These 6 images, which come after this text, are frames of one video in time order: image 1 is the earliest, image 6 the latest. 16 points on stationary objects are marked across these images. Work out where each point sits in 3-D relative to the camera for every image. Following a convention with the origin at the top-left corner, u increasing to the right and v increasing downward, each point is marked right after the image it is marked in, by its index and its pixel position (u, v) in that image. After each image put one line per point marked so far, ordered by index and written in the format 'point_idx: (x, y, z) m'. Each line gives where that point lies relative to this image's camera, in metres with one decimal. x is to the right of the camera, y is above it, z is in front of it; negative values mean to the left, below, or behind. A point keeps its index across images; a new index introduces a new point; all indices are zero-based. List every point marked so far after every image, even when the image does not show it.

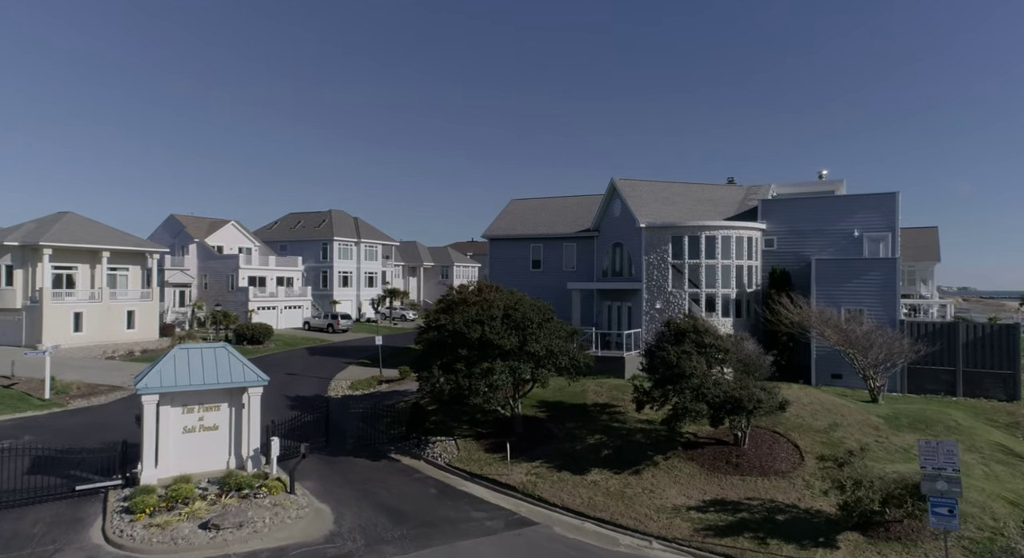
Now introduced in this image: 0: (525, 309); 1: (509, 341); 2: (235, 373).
0: (+0.4, -0.9, +17.9) m
1: (0.0, -1.8, +16.9) m
2: (-7.0, -2.4, +15.2) m
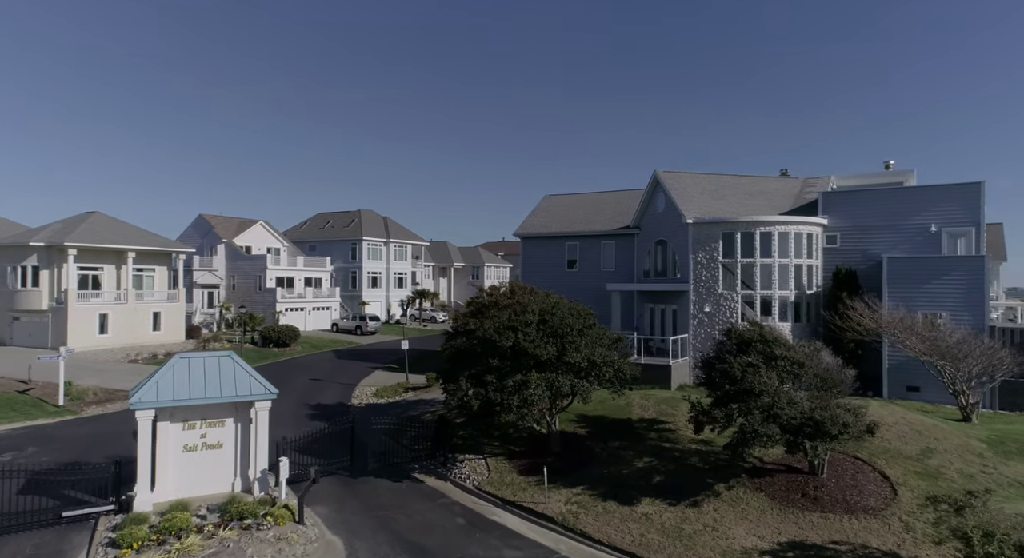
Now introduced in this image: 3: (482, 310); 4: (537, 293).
0: (+1.3, -0.9, +15.9) m
1: (+0.9, -1.8, +15.0) m
2: (-6.1, -2.4, +13.6) m
3: (-0.9, -1.0, +18.8) m
4: (+0.8, -0.5, +19.2) m
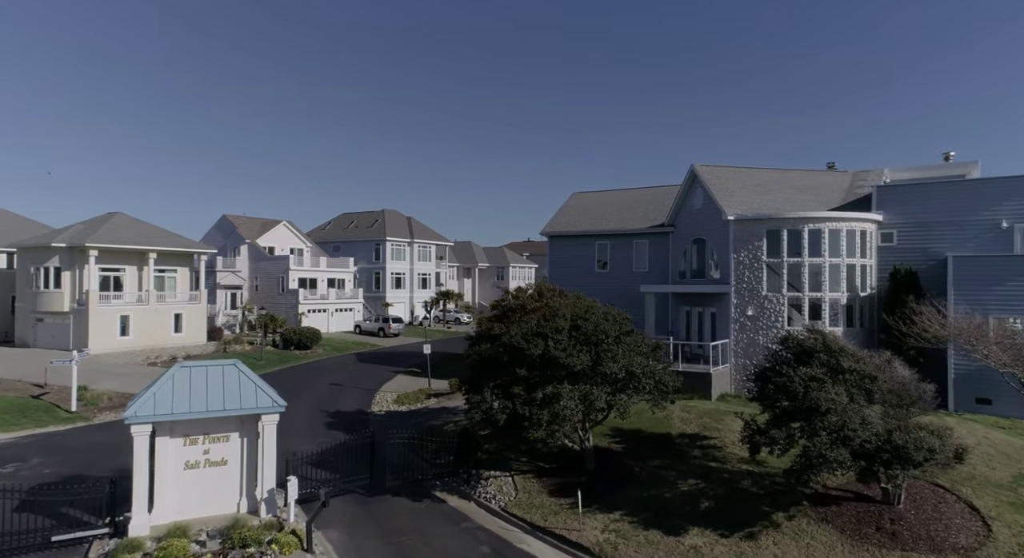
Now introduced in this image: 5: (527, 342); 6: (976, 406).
0: (+2.1, -1.0, +14.5) m
1: (+1.6, -1.8, +13.6) m
2: (-5.5, -2.4, +12.5) m
3: (-0.1, -1.0, +17.4) m
4: (+1.6, -0.5, +17.8) m
5: (+0.3, -1.5, +14.1) m
6: (+14.4, -3.9, +18.6) m
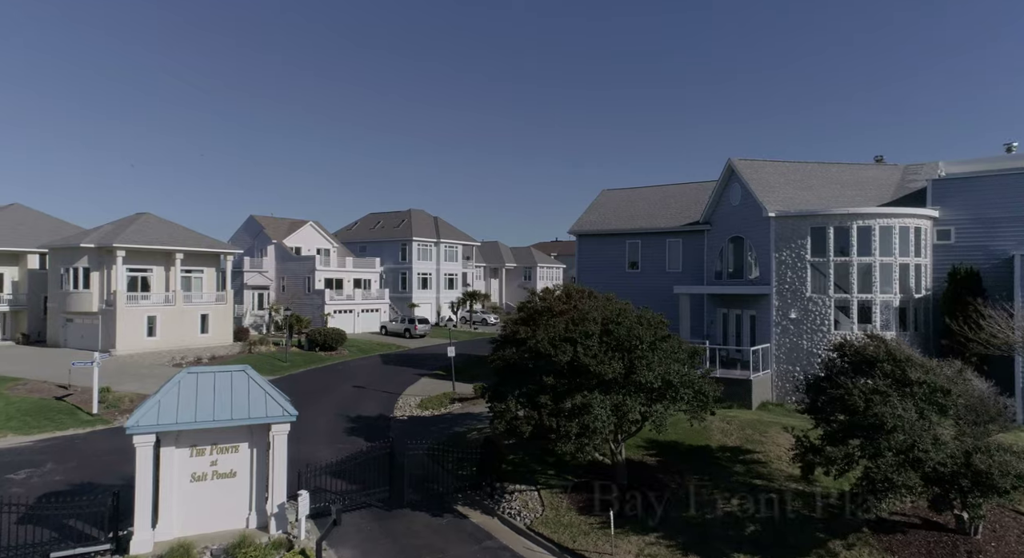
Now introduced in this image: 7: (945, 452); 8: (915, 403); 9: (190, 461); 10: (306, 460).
0: (+2.6, -1.0, +13.4) m
1: (+2.1, -1.9, +12.5) m
2: (-5.0, -2.5, +11.7) m
3: (+0.6, -1.0, +16.5) m
4: (+2.4, -0.5, +16.7) m
5: (+0.9, -1.5, +13.1) m
6: (+15.2, -3.9, +16.9) m
7: (+6.8, -2.7, +9.5) m
8: (+6.8, -2.1, +10.2) m
9: (-6.2, -3.5, +11.5) m
10: (-6.0, -5.2, +17.4) m
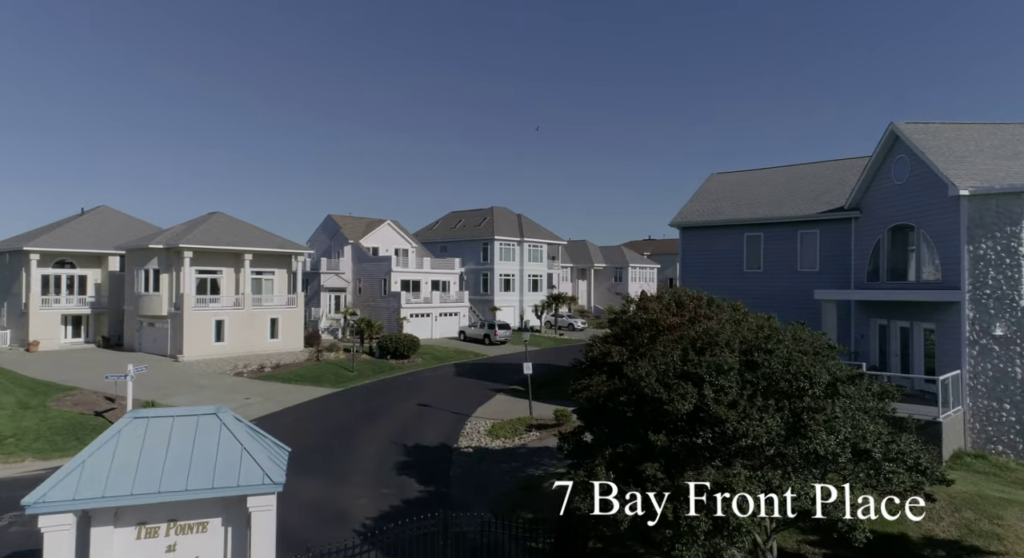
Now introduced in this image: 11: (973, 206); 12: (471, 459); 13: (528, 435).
0: (+4.0, -1.1, +8.6) m
1: (+3.3, -1.9, +7.8) m
2: (-3.9, -2.5, +8.1) m
3: (+2.4, -1.1, +11.9) m
4: (+4.2, -0.6, +11.9) m
5: (+2.2, -1.6, +8.5) m
6: (+16.9, -4.0, +10.2) m
7: (+7.5, -2.8, +4.1) m
8: (+7.6, -2.1, +4.8) m
9: (-5.0, -3.5, +8.0) m
10: (-4.0, -5.3, +13.8) m
11: (+11.8, +1.9, +15.3) m
12: (-1.2, -5.2, +17.5) m
13: (+0.5, -5.1, +19.6) m
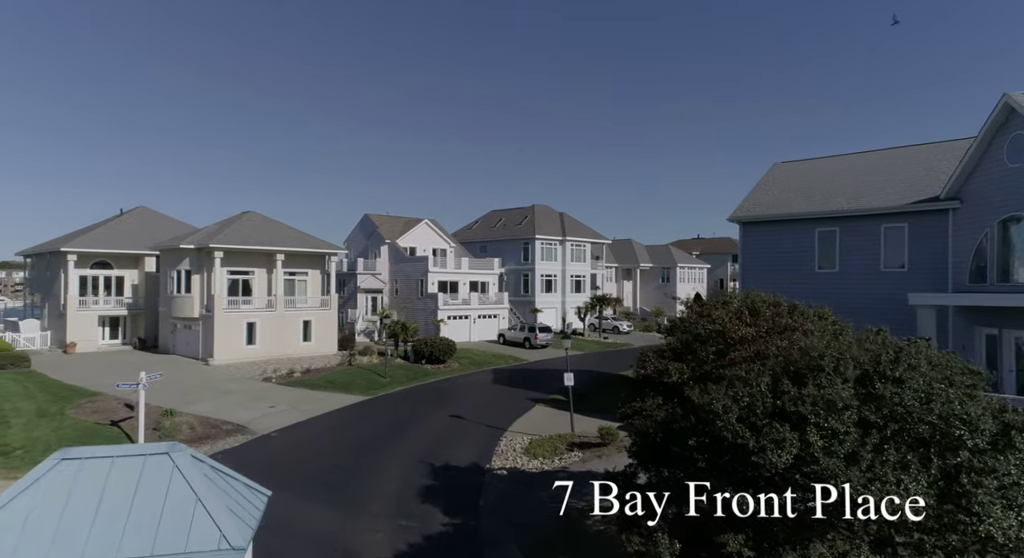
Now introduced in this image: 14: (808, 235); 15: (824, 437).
0: (+4.3, -1.1, +6.2) m
1: (+3.6, -1.9, +5.5) m
2: (-3.5, -2.6, +6.3) m
3: (+3.0, -1.1, +9.6) m
4: (+4.8, -0.6, +9.5) m
5: (+2.5, -1.6, +6.3) m
6: (+17.3, -4.0, +6.9) m
7: (+7.5, -2.8, +1.5) m
8: (+7.7, -2.2, +2.2) m
9: (-4.7, -3.6, +6.3) m
10: (-3.2, -5.4, +12.0) m
11: (+12.6, +1.8, +12.3) m
12: (-0.2, -5.3, +15.5) m
13: (+1.7, -5.2, +17.4) m
14: (+9.9, +1.5, +20.0) m
15: (+3.1, -1.5, +6.0) m
